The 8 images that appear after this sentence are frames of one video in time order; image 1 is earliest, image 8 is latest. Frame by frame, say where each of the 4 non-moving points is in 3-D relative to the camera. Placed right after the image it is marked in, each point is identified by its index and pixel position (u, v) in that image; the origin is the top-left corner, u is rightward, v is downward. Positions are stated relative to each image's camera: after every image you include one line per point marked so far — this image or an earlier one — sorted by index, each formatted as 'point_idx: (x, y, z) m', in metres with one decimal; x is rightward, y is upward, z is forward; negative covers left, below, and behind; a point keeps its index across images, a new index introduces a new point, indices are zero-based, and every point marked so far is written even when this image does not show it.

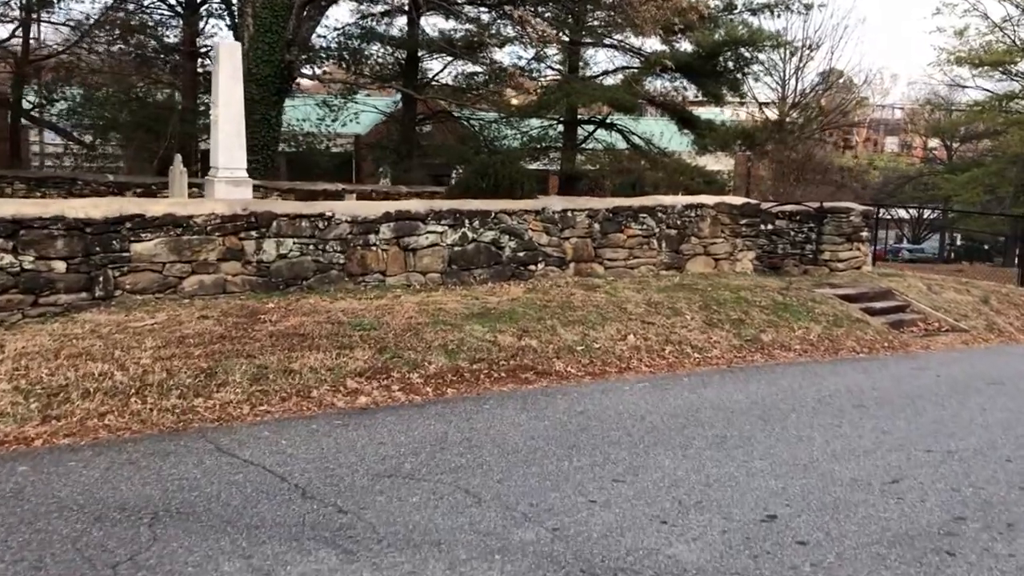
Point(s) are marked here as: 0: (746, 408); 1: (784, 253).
0: (+1.3, -0.7, +5.2) m
1: (+2.8, +0.4, +9.8) m
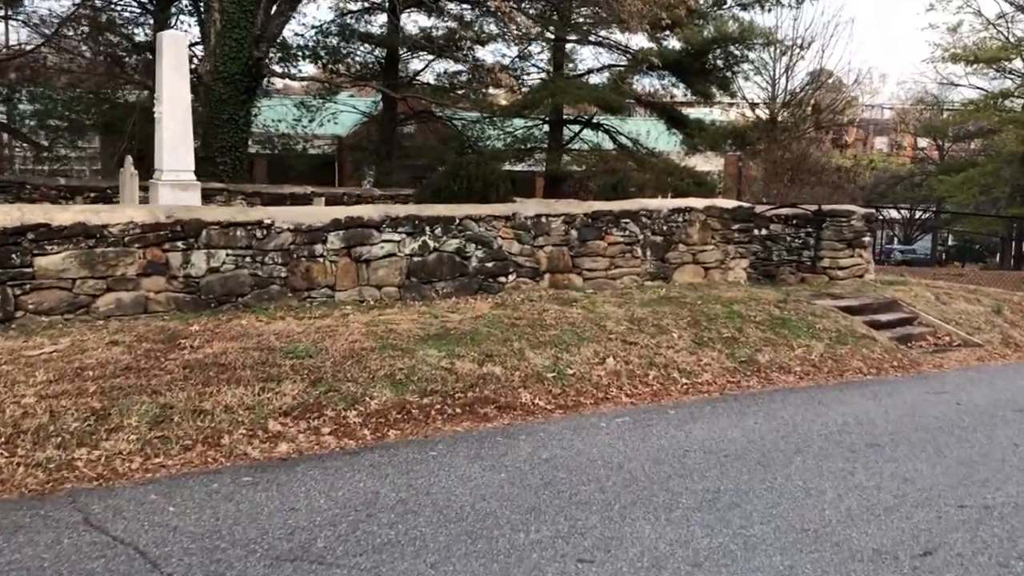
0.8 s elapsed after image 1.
0: (+1.1, -0.7, +4.5) m
1: (+2.5, +0.3, +9.0) m
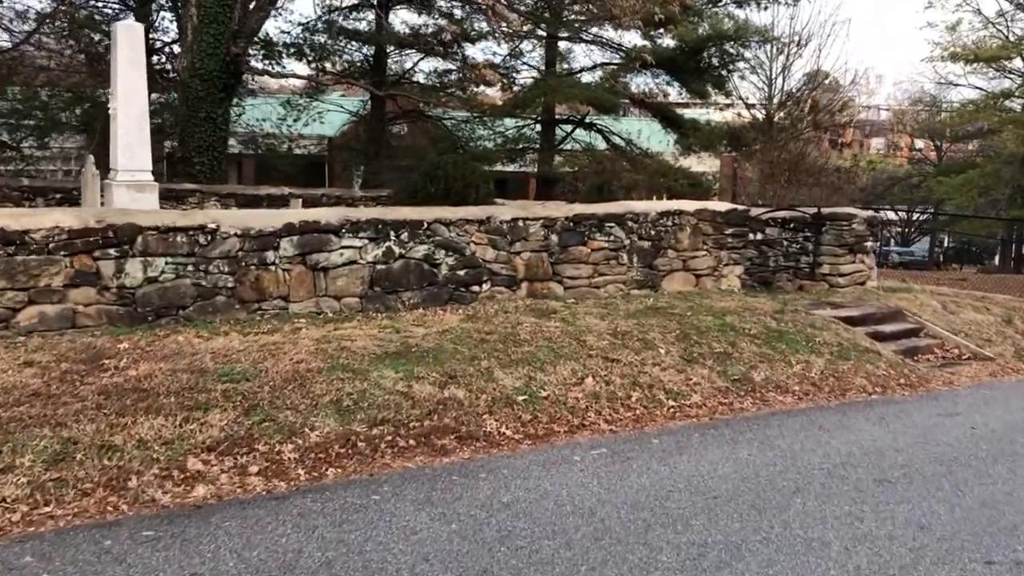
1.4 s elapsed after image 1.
0: (+0.9, -0.8, +3.9) m
1: (+2.3, +0.2, +8.5) m
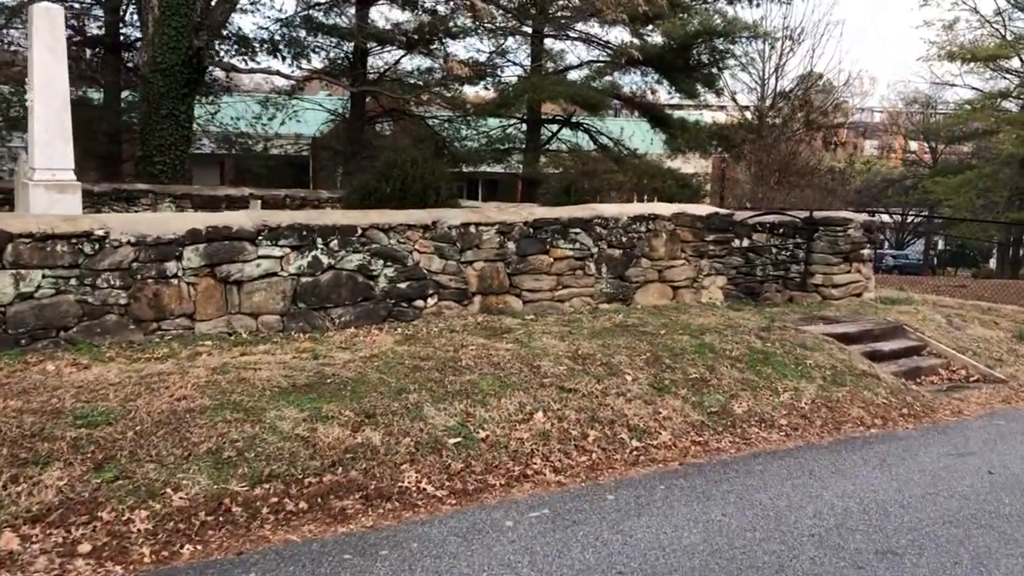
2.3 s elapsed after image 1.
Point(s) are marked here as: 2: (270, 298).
0: (+0.6, -0.9, +3.1) m
1: (+2.0, +0.1, +7.7) m
2: (-1.3, -0.1, +5.2) m
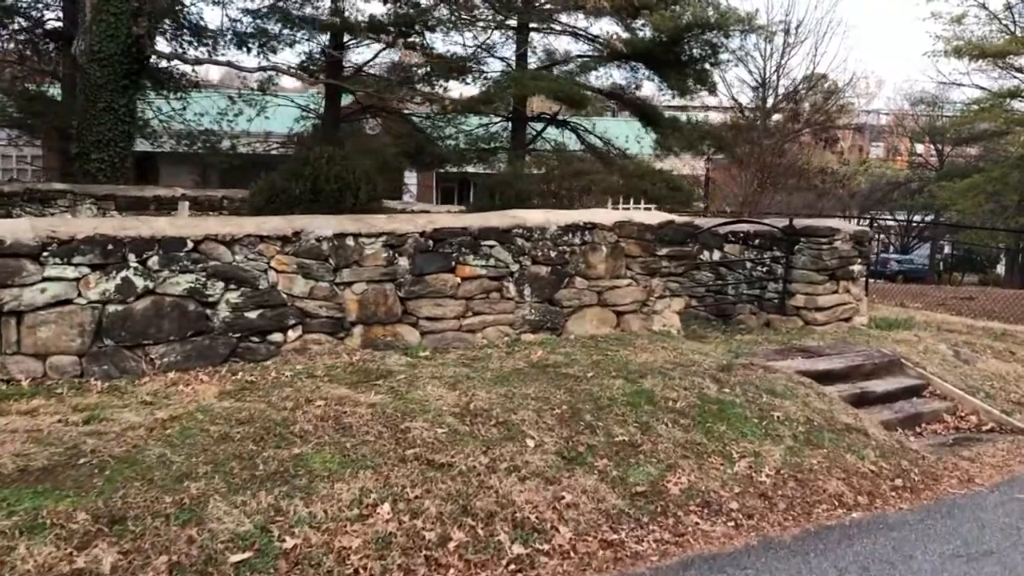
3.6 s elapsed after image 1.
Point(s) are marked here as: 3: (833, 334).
0: (+0.1, -1.0, +1.8) m
1: (+1.5, 0.0, +6.4) m
2: (-1.8, -0.2, +3.9) m
3: (+2.1, -0.3, +6.2) m
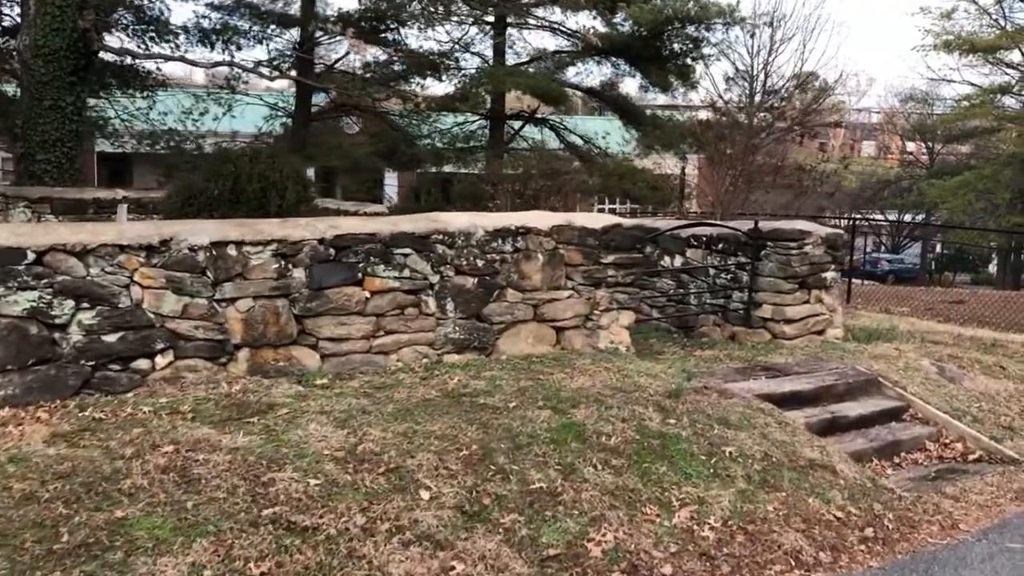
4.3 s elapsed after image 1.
0: (-0.3, -1.1, +1.2) m
1: (+1.1, -0.1, +5.8) m
2: (-2.2, -0.3, +3.3) m
3: (+1.7, -0.3, +5.5) m
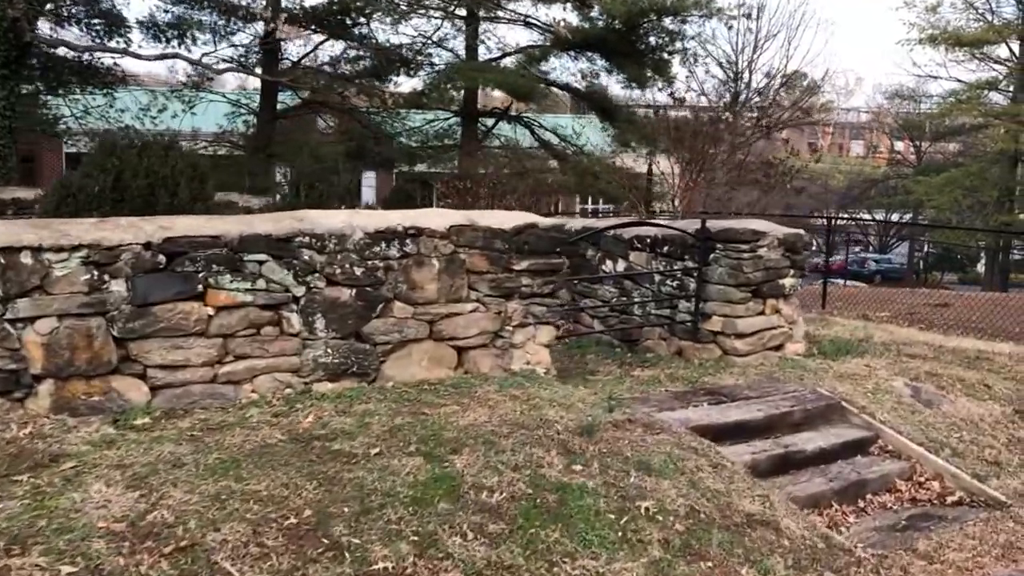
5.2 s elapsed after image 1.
0: (-0.7, -1.2, +0.4) m
1: (+0.6, -0.2, +5.0) m
2: (-2.6, -0.3, +2.5) m
3: (+1.2, -0.4, +4.8) m
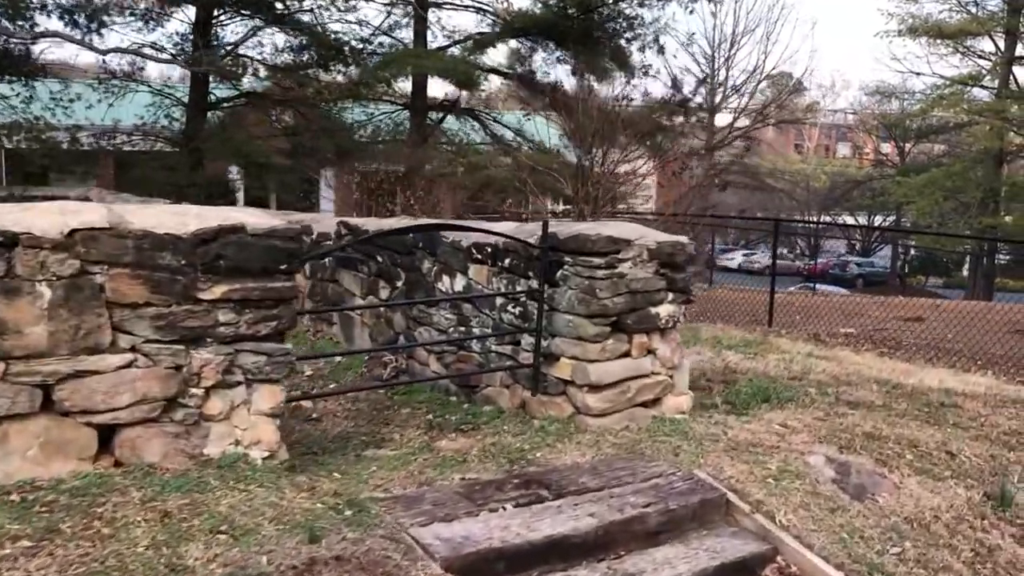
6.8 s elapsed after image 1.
0: (-1.5, -1.3, -1.1) m
1: (-0.2, -0.3, +3.5) m
2: (-3.5, -0.4, +1.0) m
3: (+0.4, -0.5, +3.3) m
